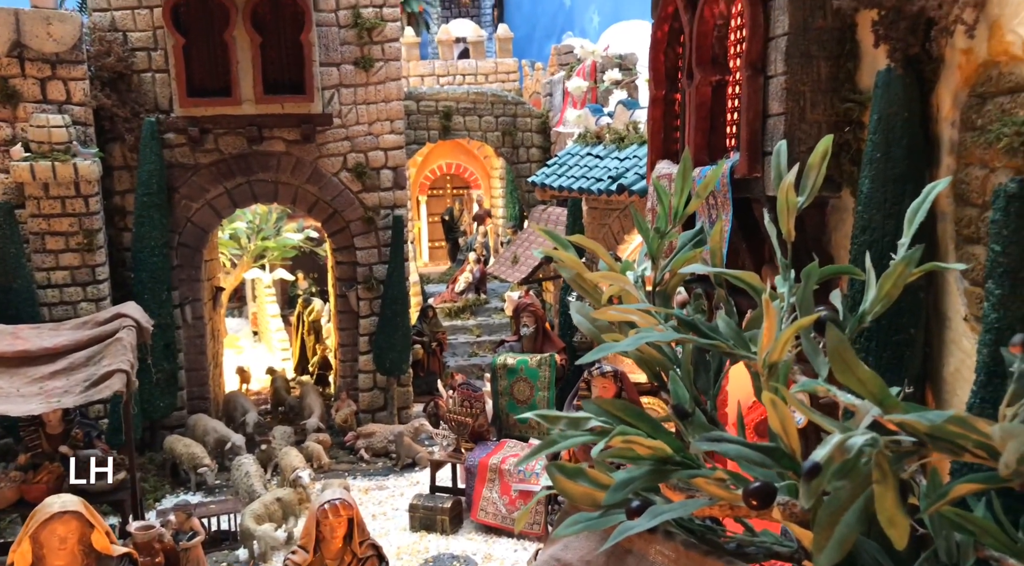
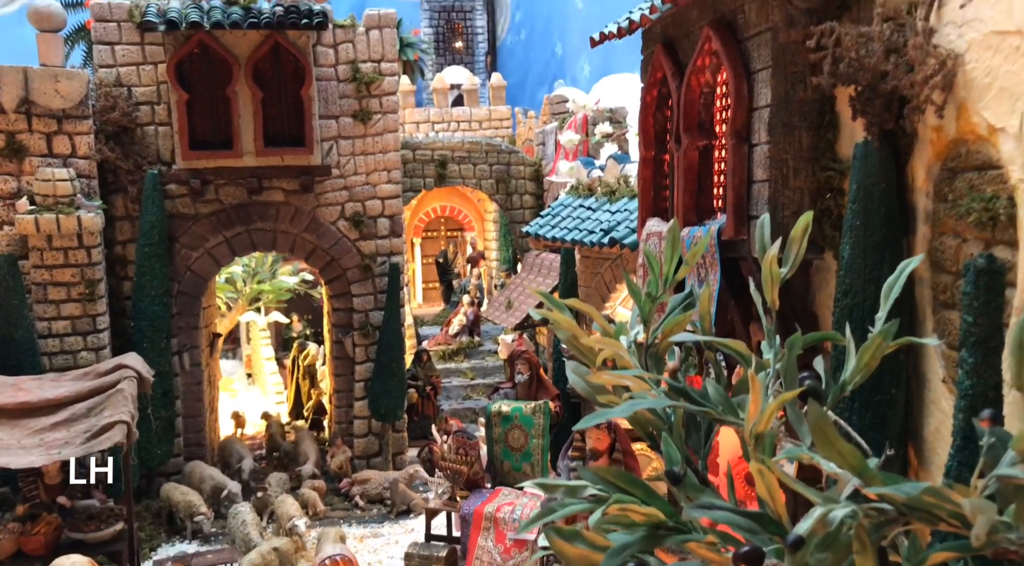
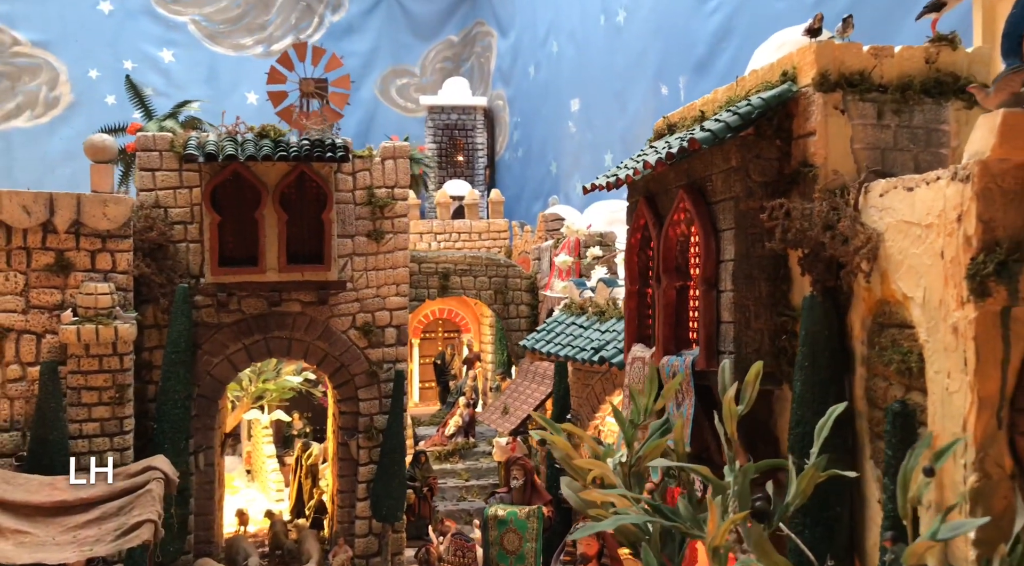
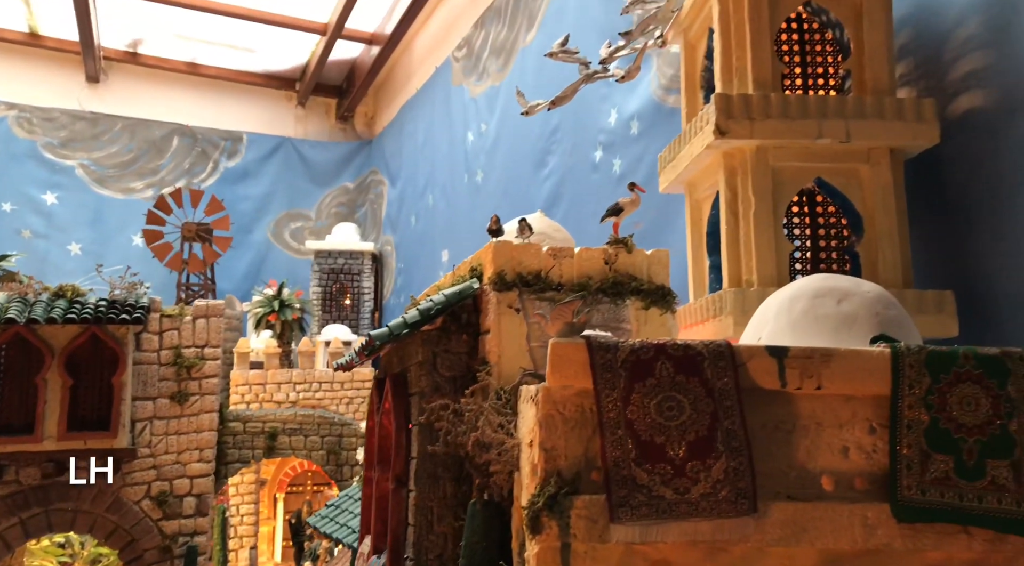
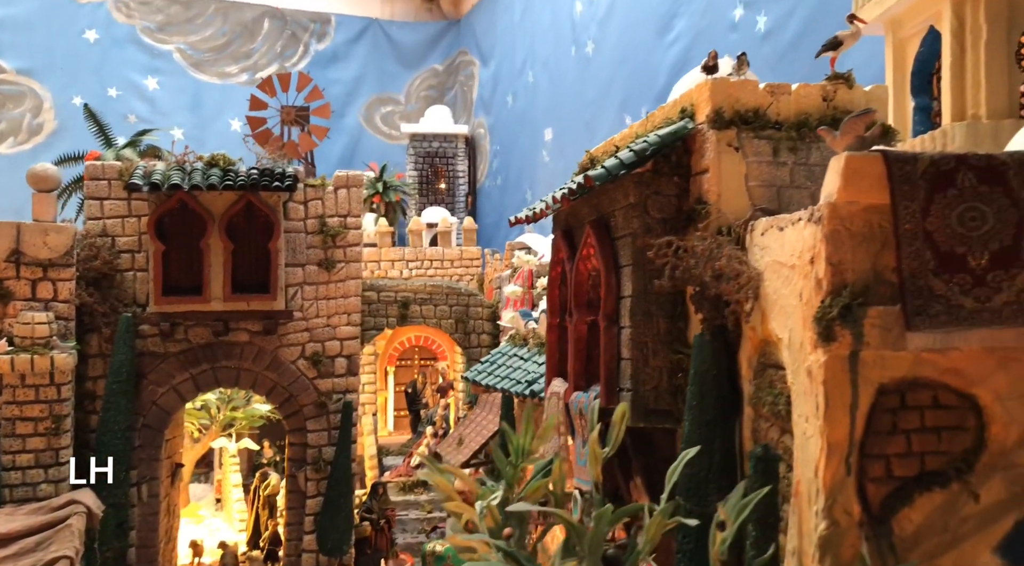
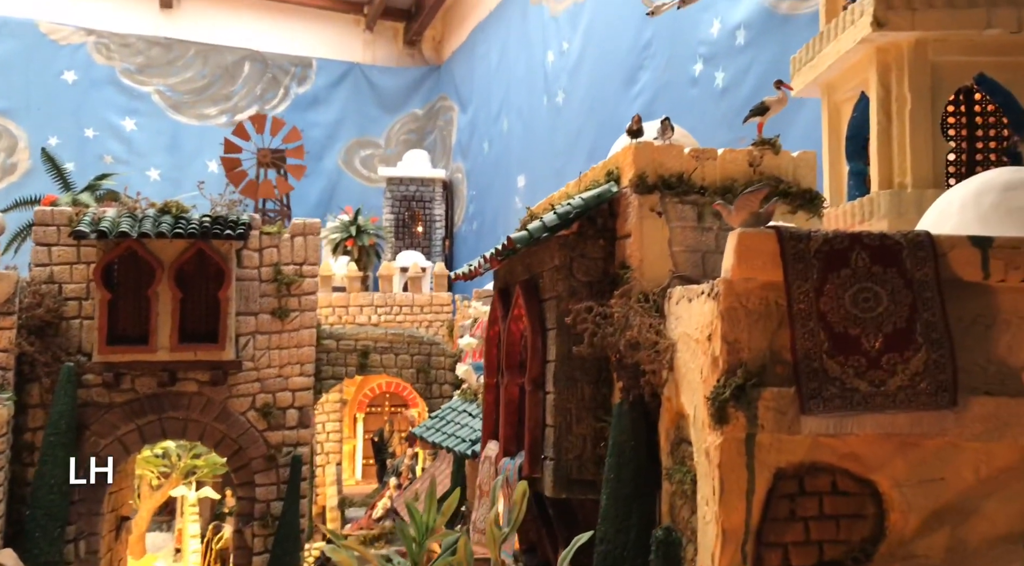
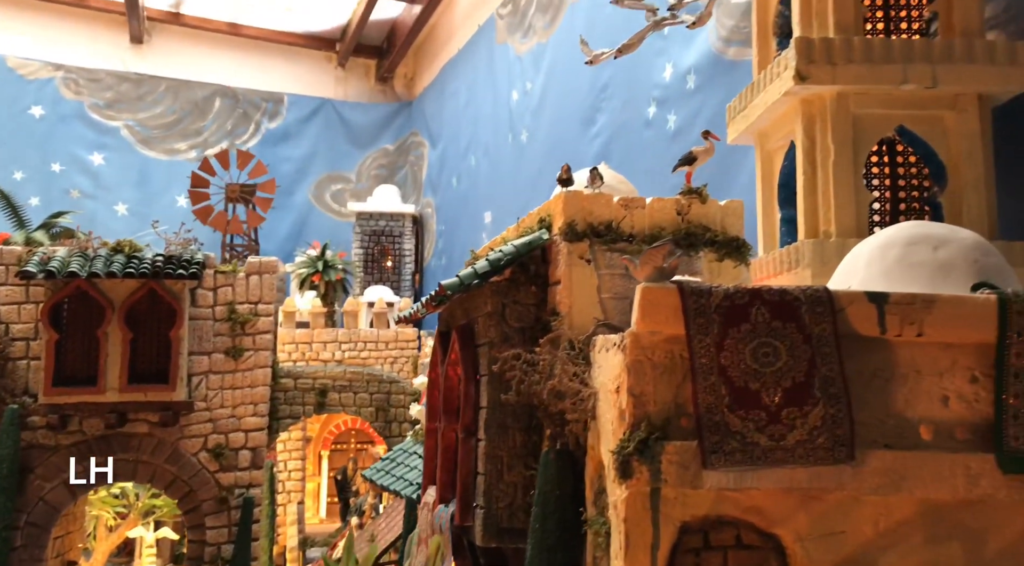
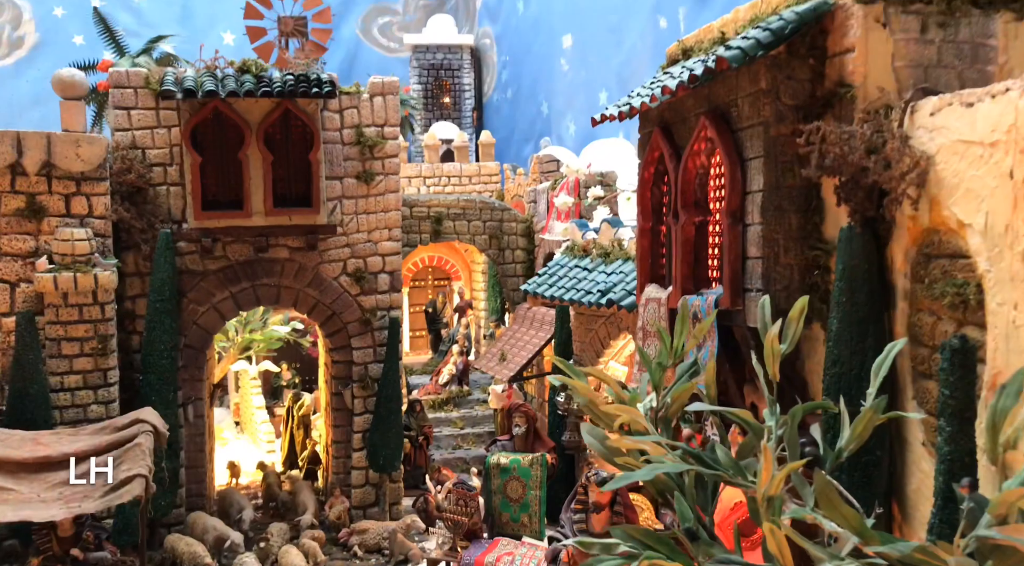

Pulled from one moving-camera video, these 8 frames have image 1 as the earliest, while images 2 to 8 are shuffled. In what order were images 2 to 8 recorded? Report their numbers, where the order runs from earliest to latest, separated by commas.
2, 8, 3, 5, 6, 7, 4
